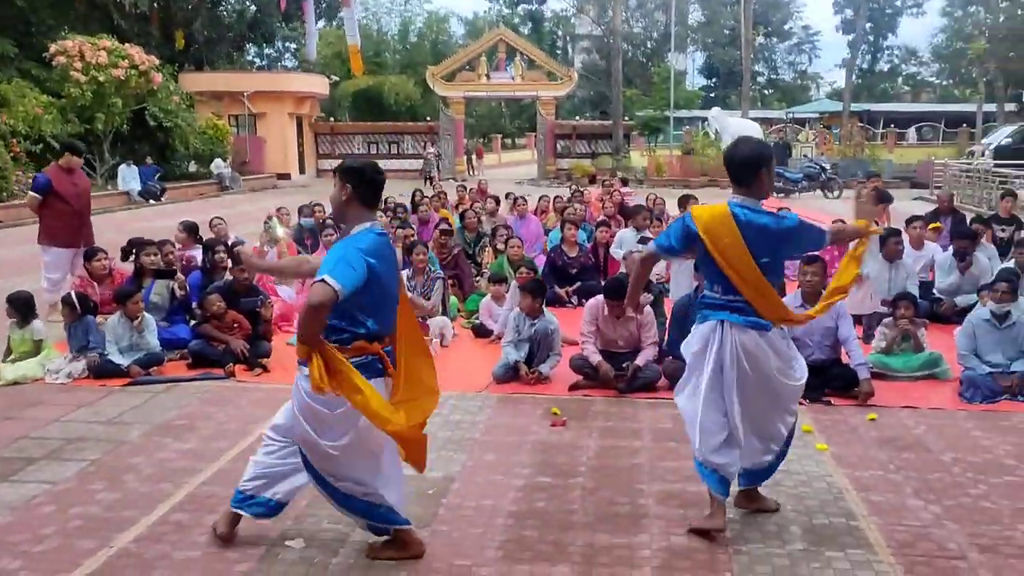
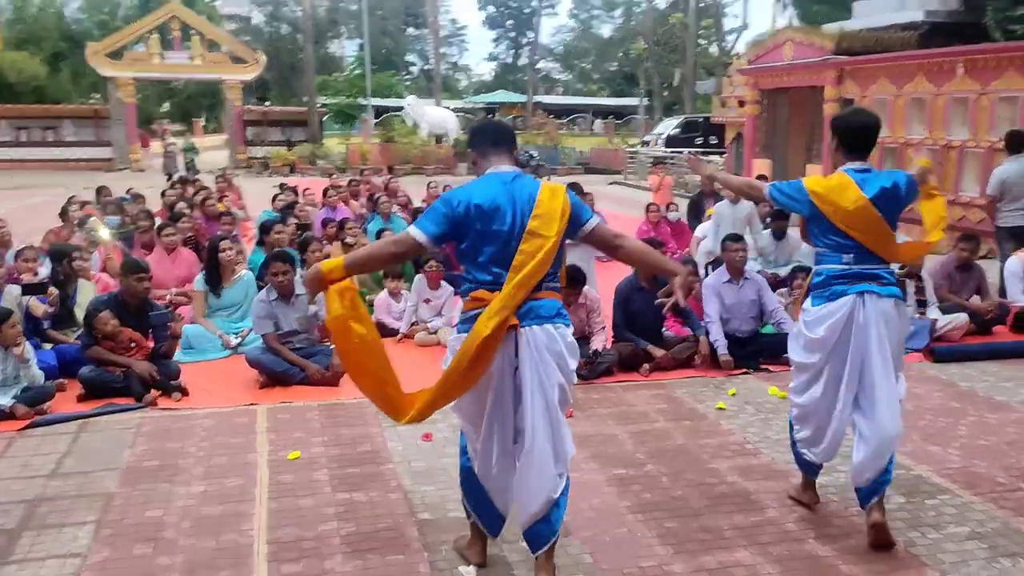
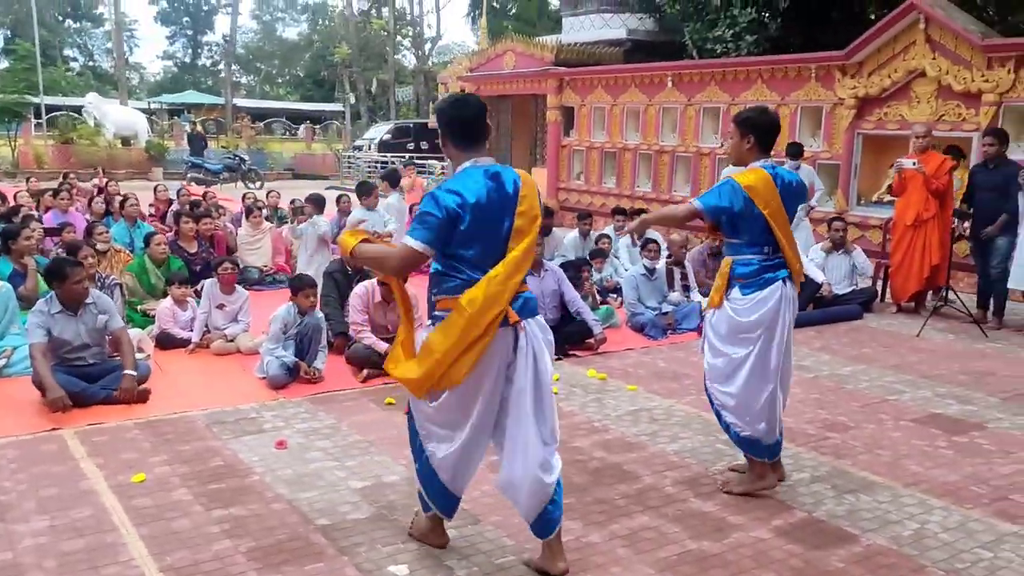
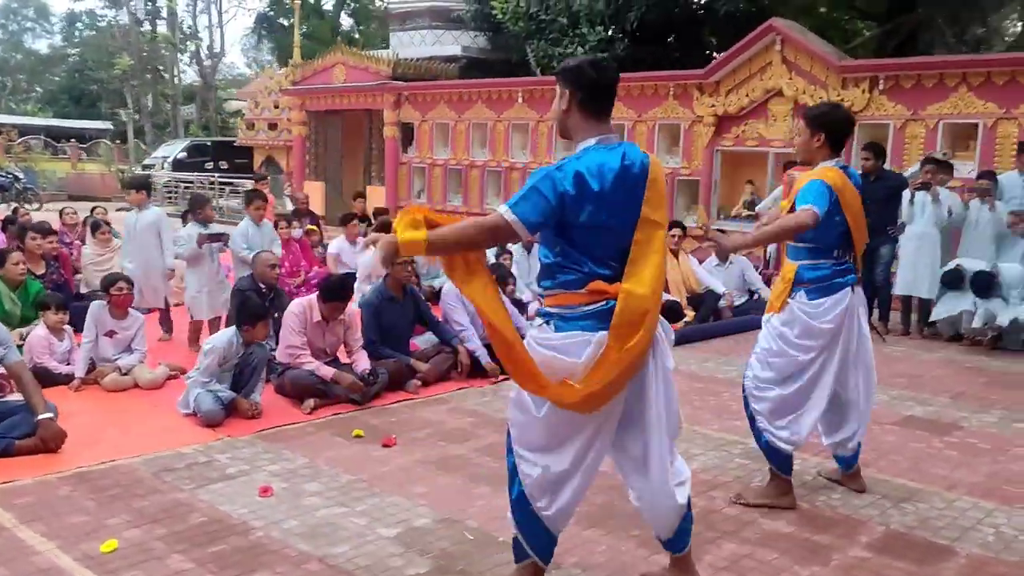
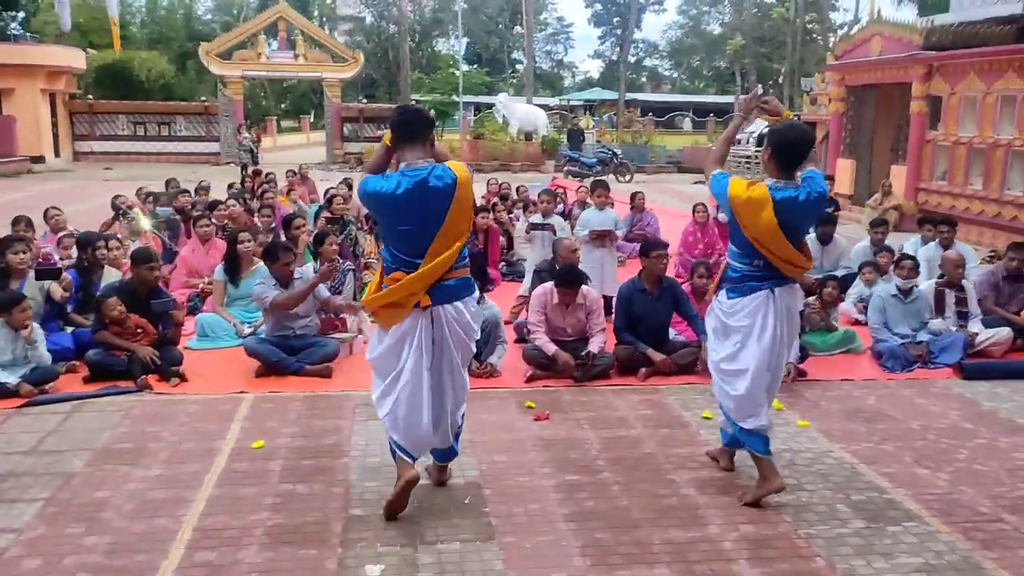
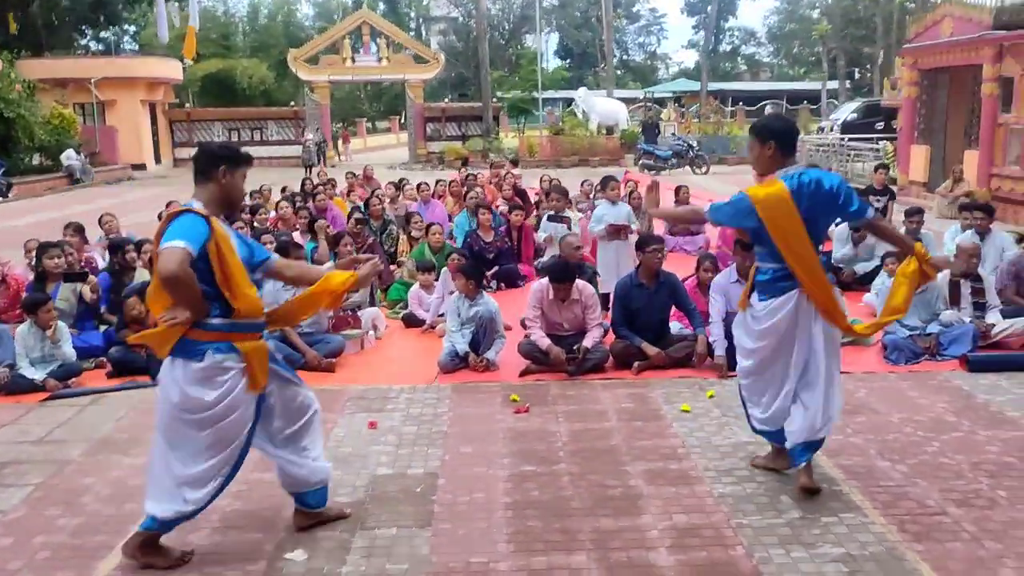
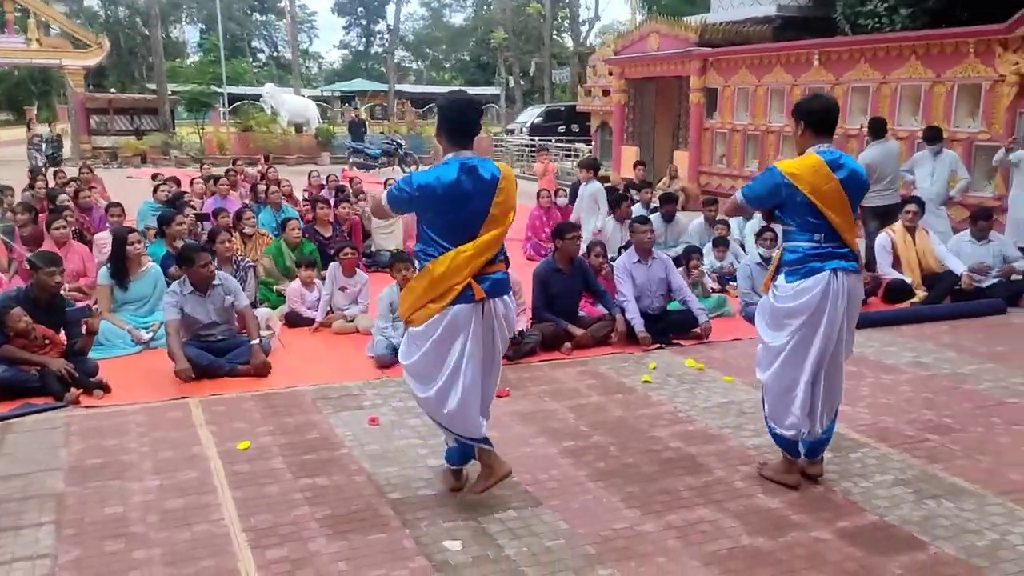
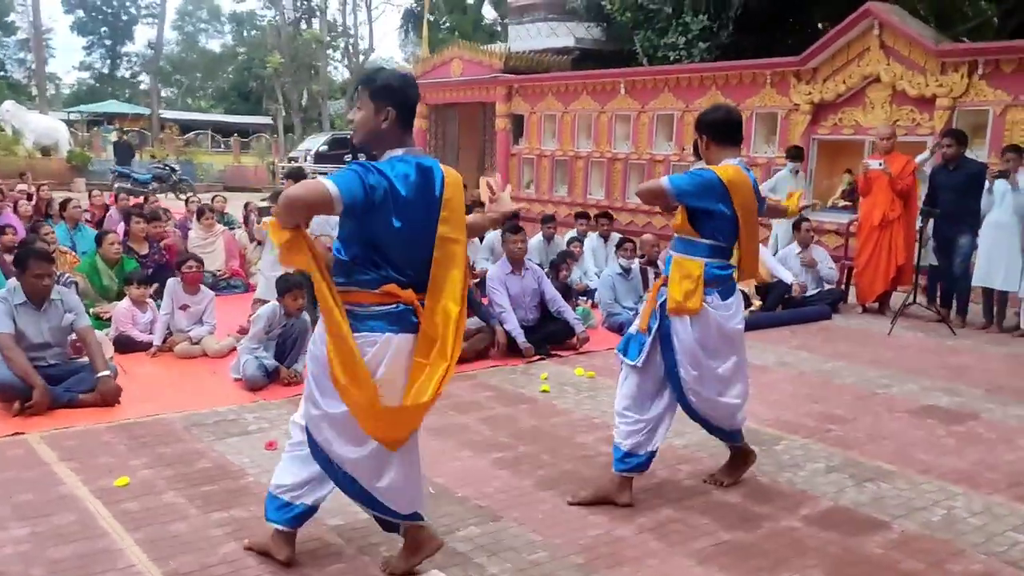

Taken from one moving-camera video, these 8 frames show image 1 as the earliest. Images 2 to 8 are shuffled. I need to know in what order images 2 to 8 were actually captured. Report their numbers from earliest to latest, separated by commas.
6, 5, 2, 7, 3, 8, 4
